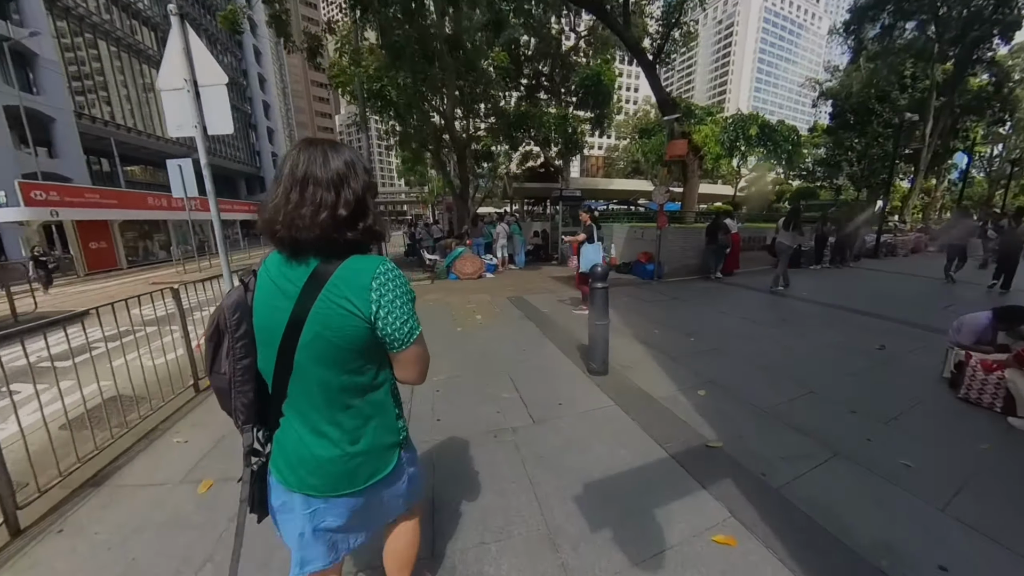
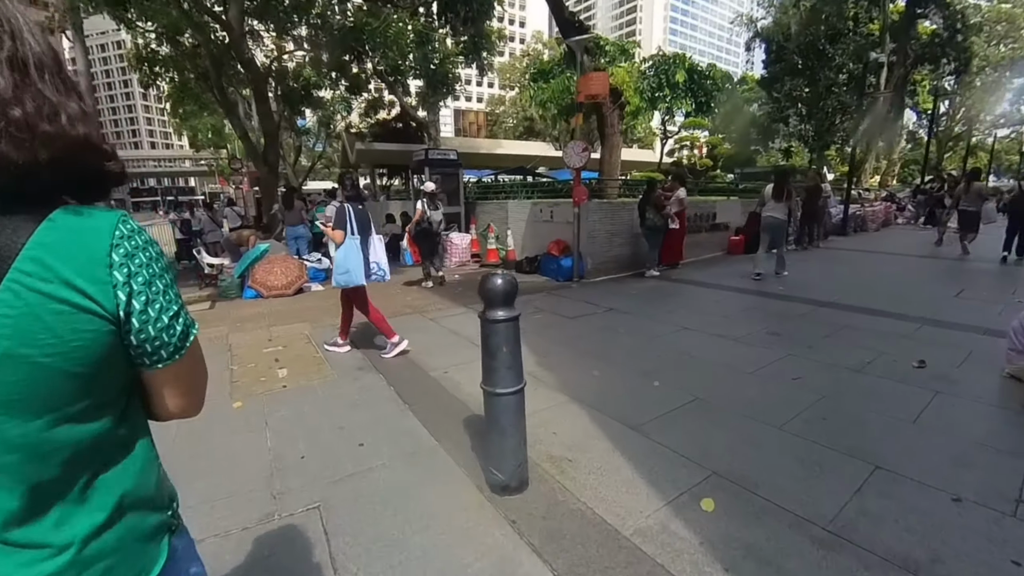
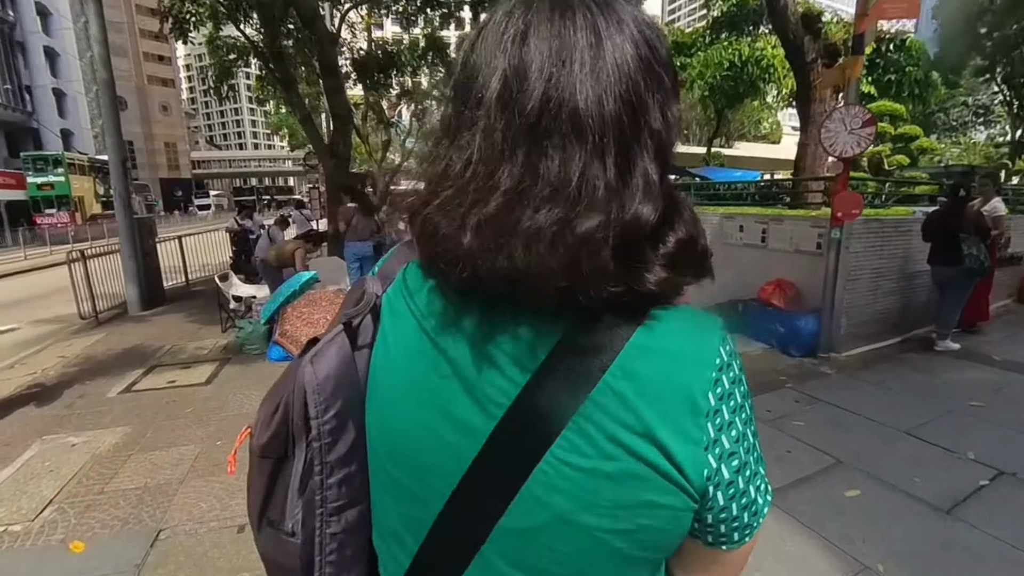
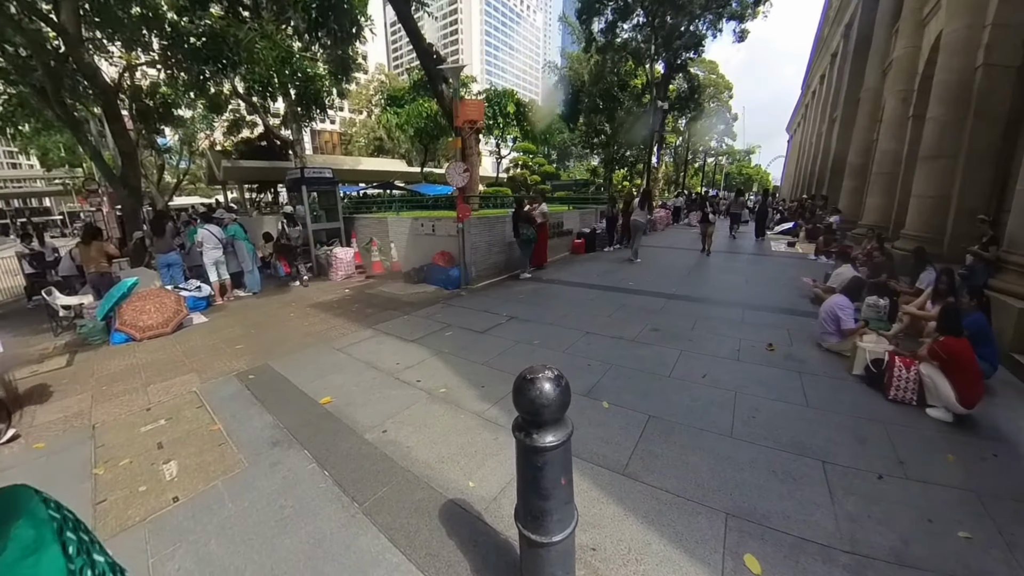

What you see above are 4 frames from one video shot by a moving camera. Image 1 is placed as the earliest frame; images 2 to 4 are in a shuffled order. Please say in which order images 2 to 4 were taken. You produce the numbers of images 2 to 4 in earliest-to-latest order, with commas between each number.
2, 4, 3
